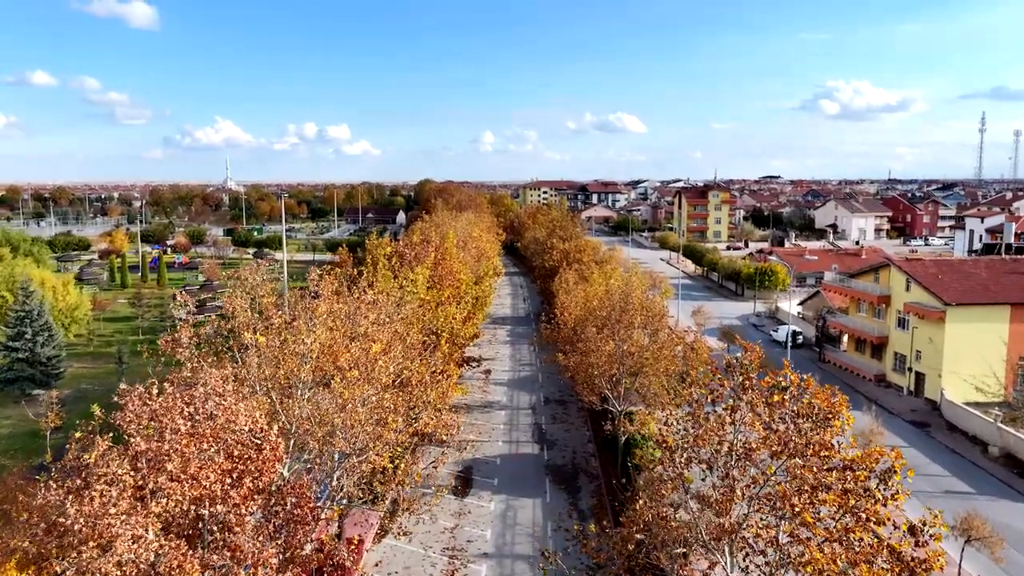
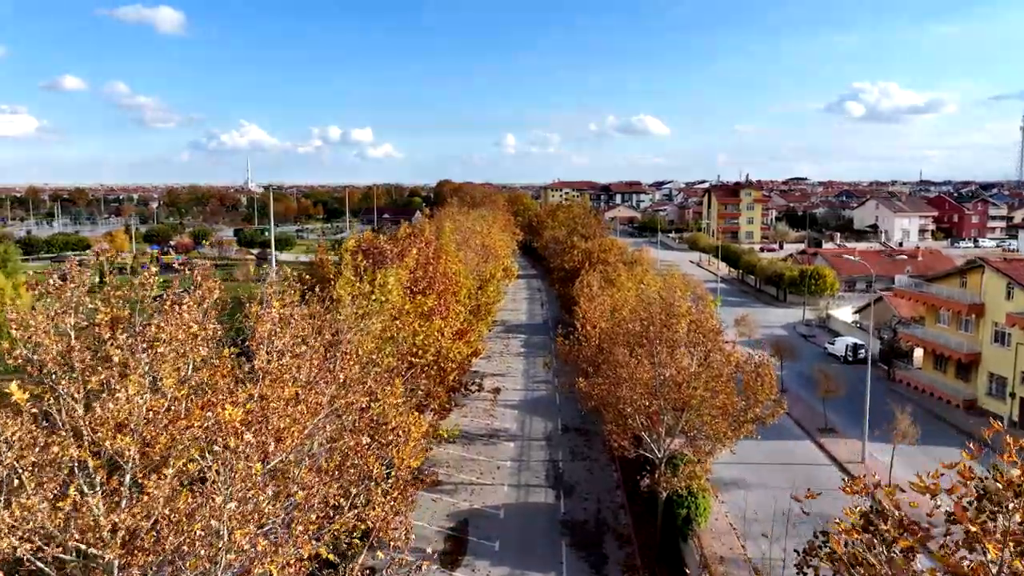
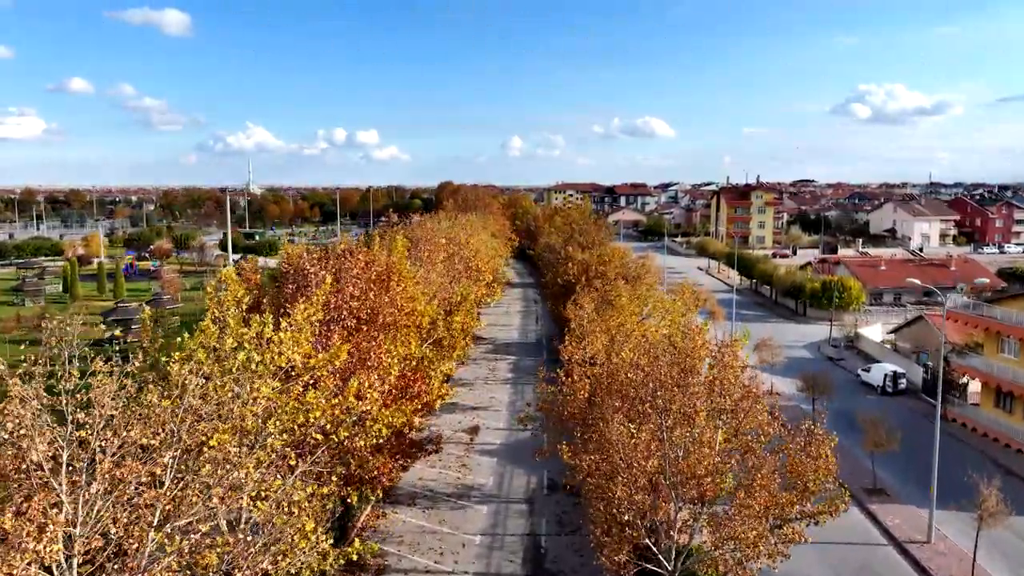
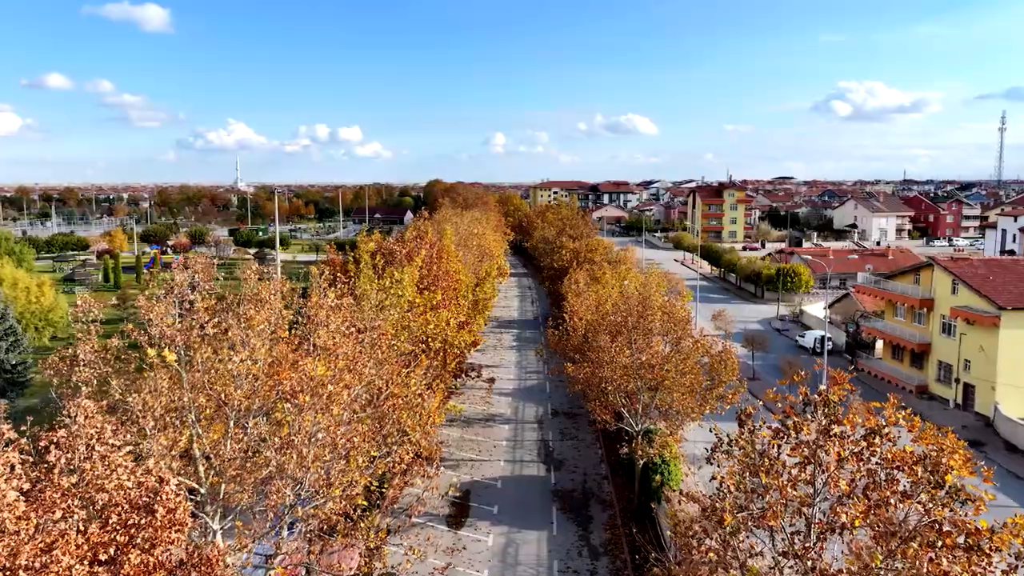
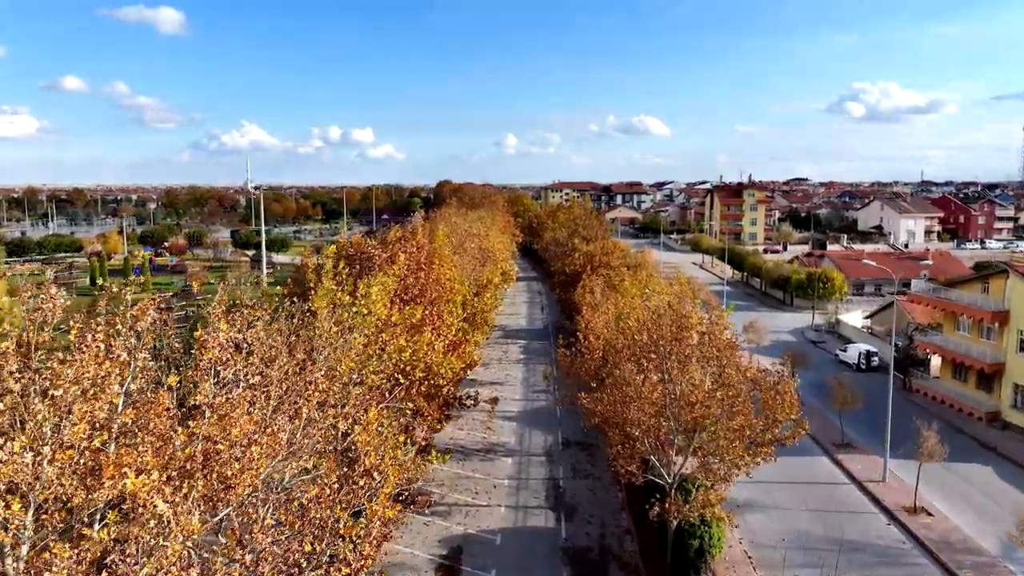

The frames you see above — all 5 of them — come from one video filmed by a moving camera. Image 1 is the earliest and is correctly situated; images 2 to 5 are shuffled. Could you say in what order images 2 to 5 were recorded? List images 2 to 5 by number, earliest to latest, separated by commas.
4, 2, 5, 3
